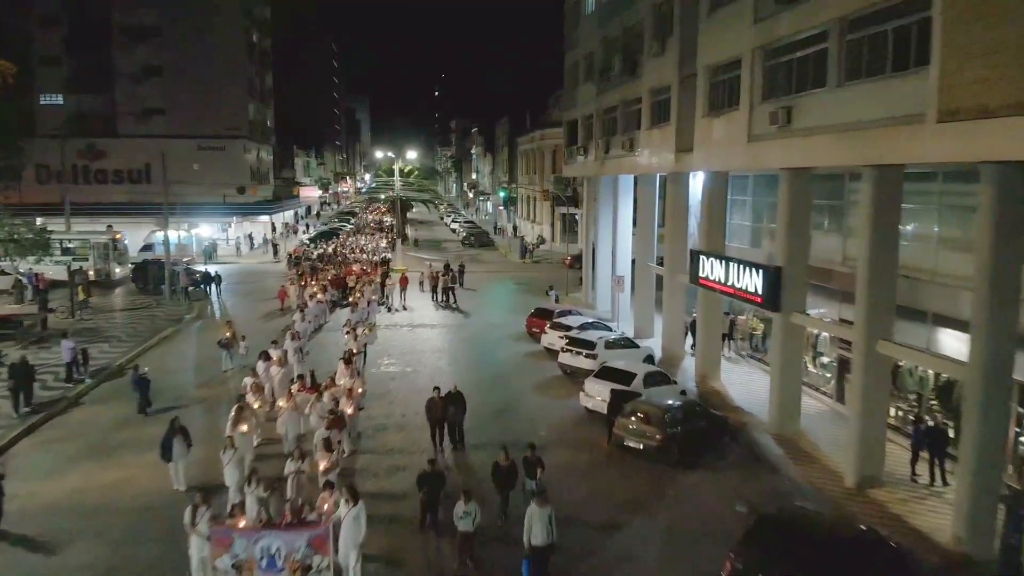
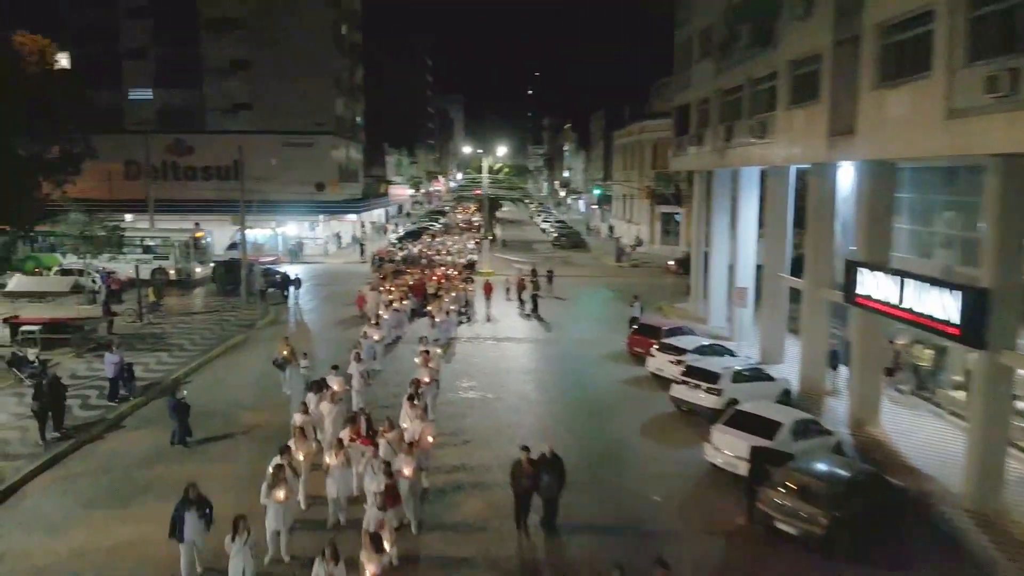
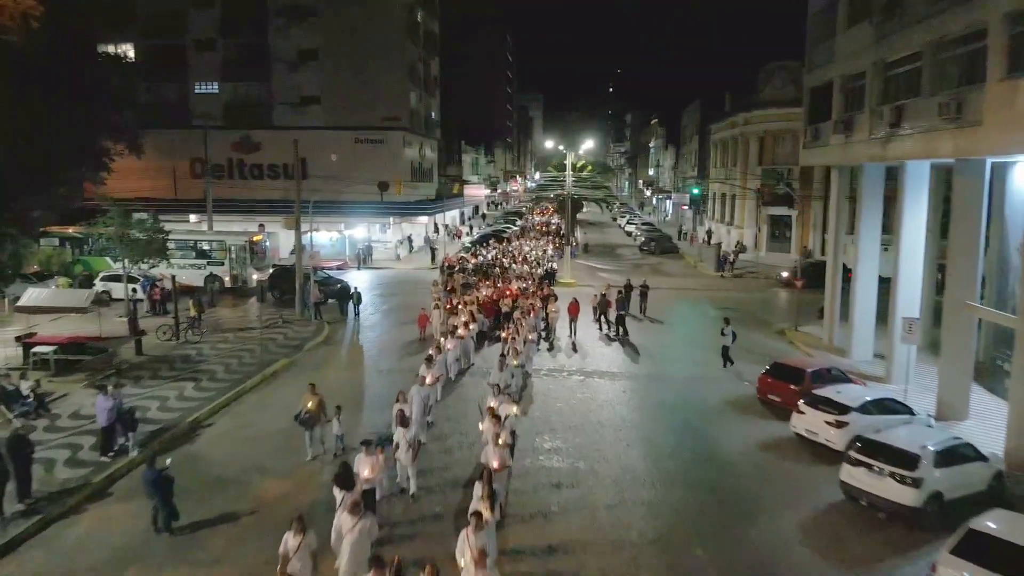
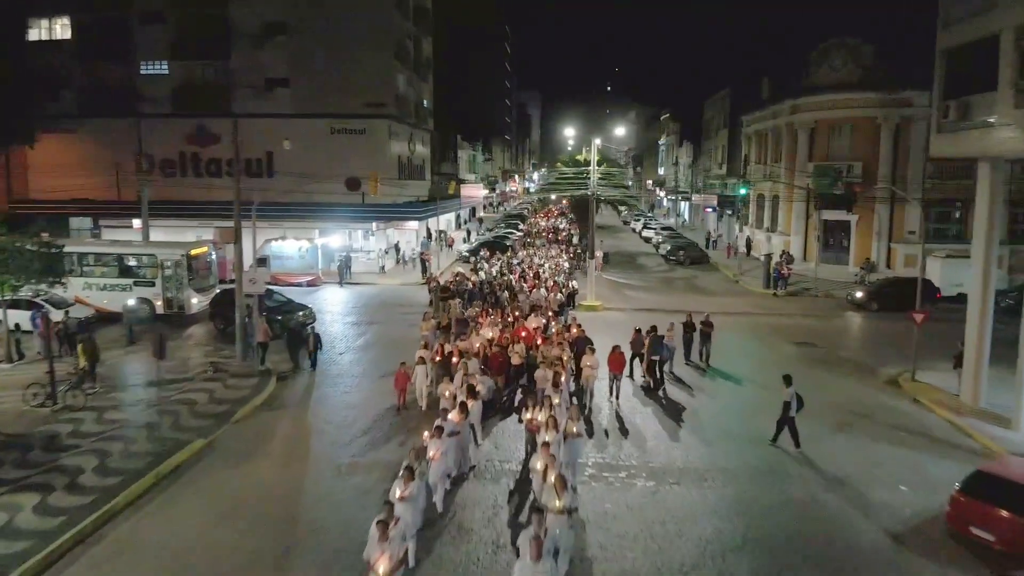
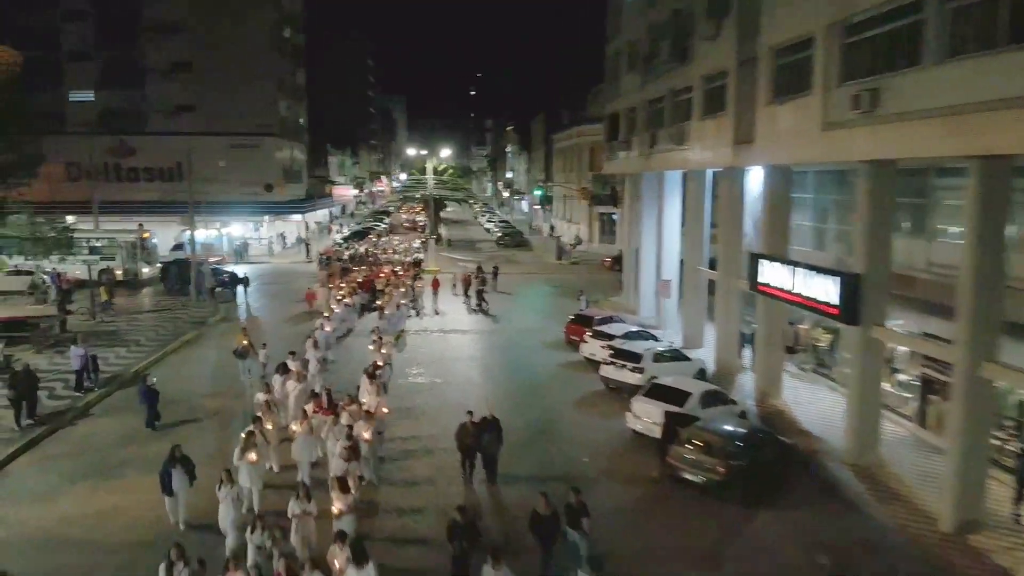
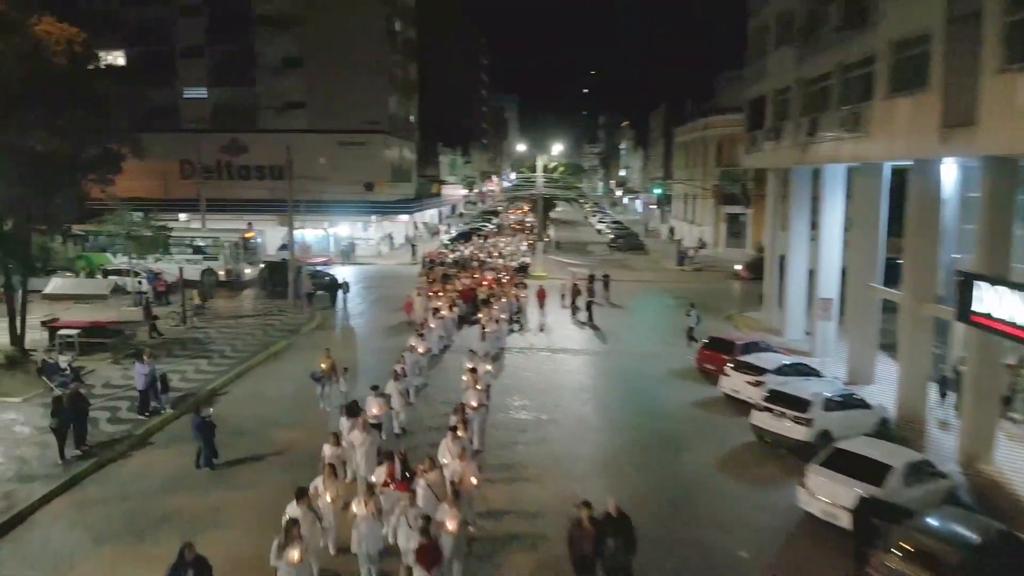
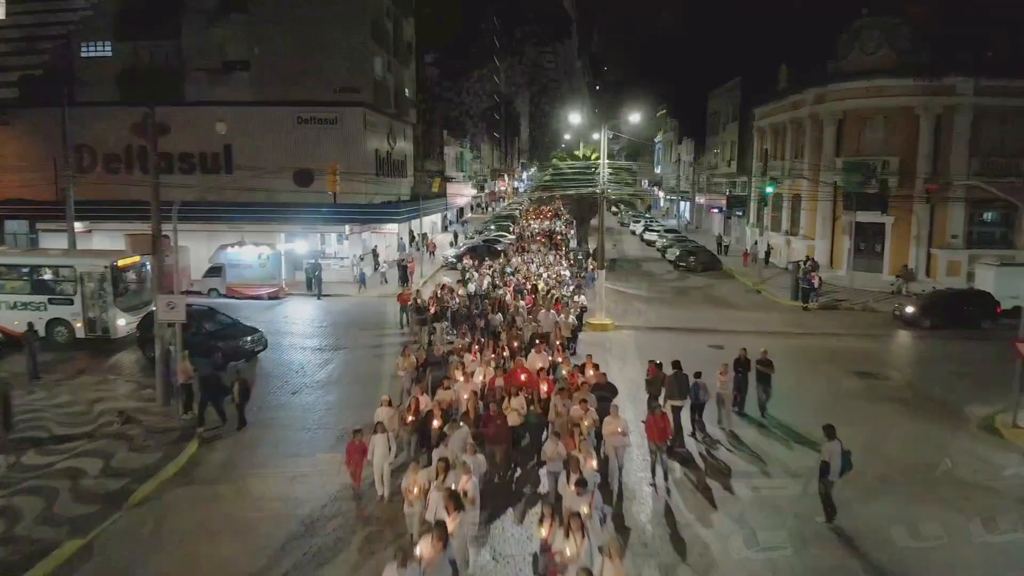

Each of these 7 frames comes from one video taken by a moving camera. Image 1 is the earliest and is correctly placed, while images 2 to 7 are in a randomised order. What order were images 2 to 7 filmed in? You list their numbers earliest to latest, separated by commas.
5, 2, 6, 3, 4, 7
